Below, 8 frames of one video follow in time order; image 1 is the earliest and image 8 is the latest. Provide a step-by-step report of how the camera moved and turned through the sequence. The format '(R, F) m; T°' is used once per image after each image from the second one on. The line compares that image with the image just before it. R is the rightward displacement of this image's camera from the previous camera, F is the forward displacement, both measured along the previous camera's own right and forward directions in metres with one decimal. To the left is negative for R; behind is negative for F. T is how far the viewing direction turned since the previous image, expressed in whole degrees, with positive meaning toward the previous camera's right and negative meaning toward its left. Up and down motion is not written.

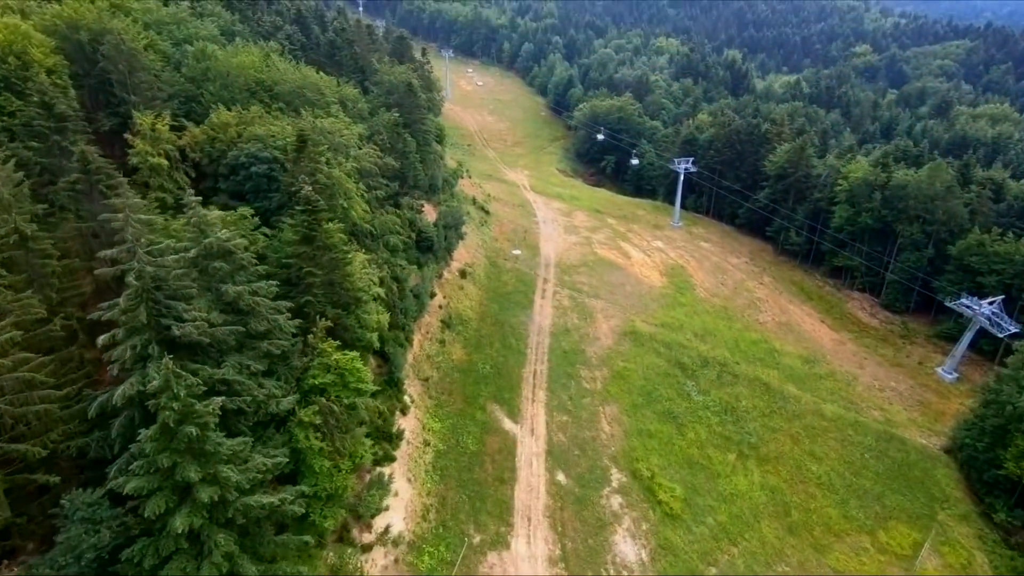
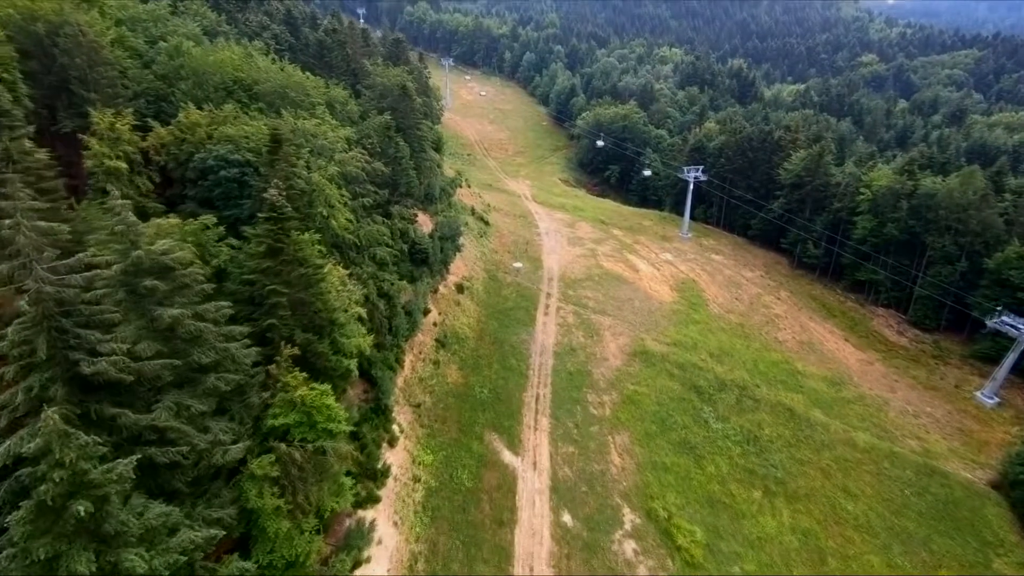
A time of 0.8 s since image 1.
(+0.1, +3.0) m; 0°
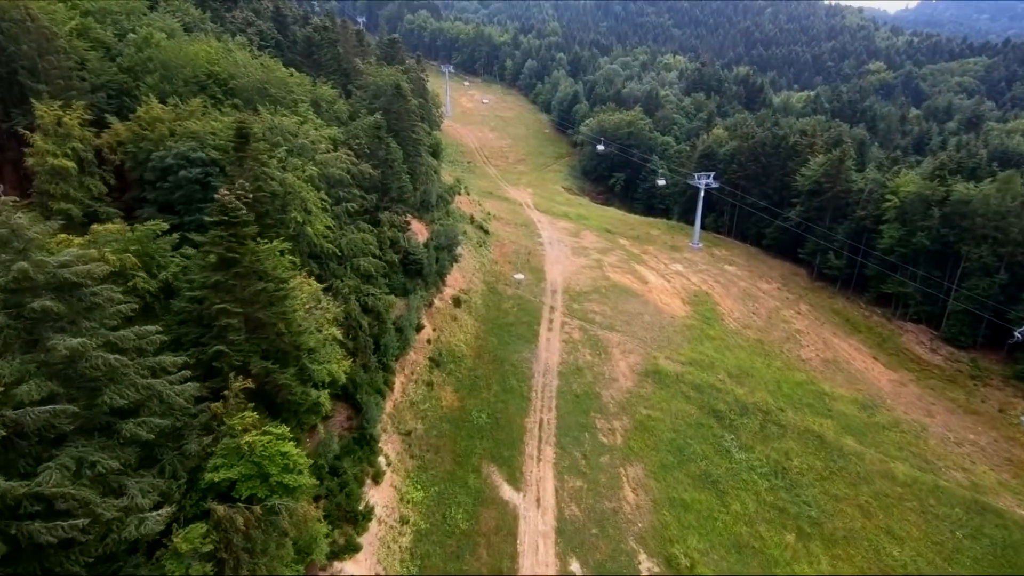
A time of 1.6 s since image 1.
(0.0, +3.0) m; 0°
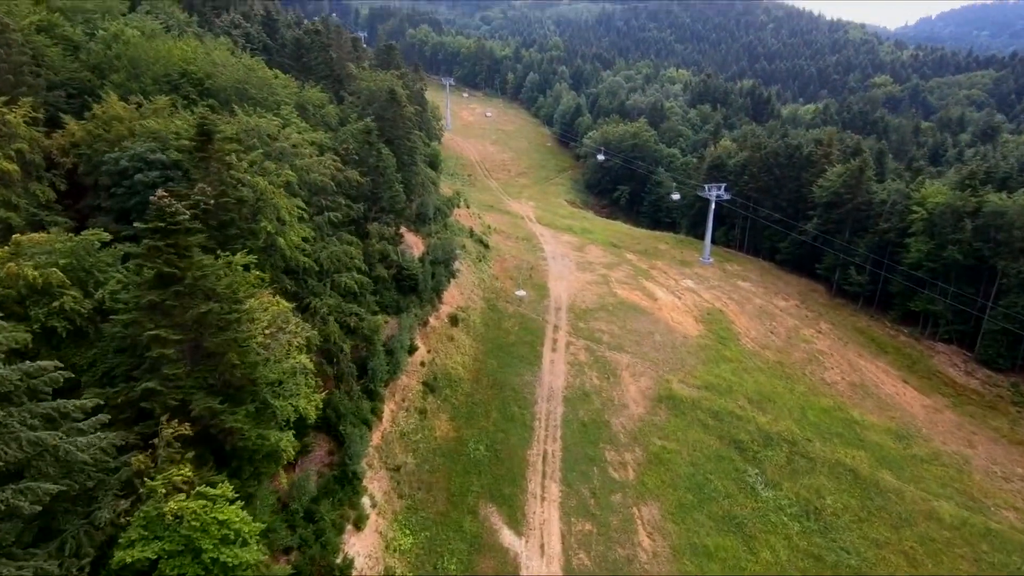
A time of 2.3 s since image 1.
(0.0, +2.7) m; 0°
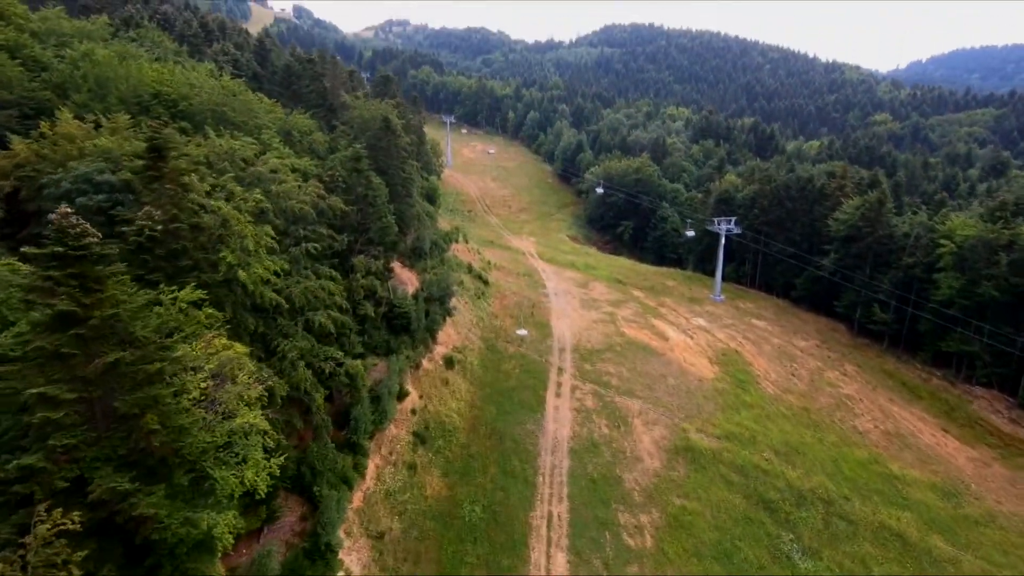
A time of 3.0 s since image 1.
(0.0, +2.7) m; 0°
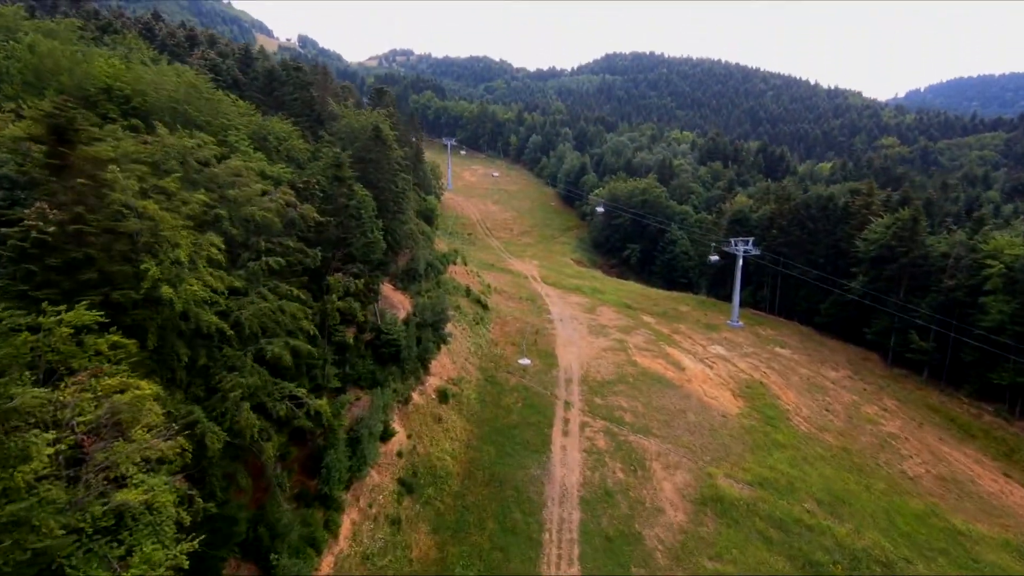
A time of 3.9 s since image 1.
(0.0, +3.5) m; 0°
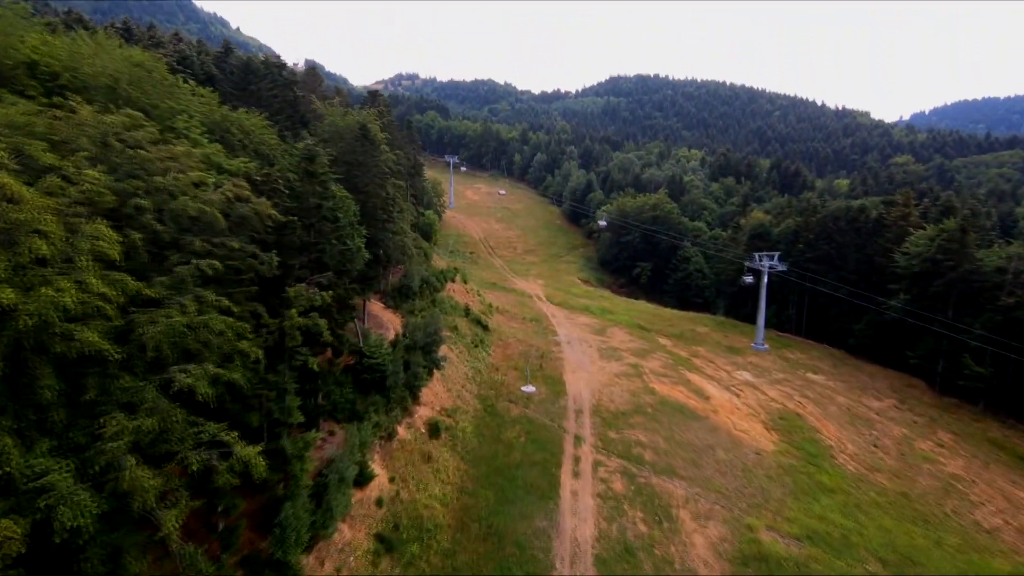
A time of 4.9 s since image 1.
(+0.1, +3.8) m; 0°
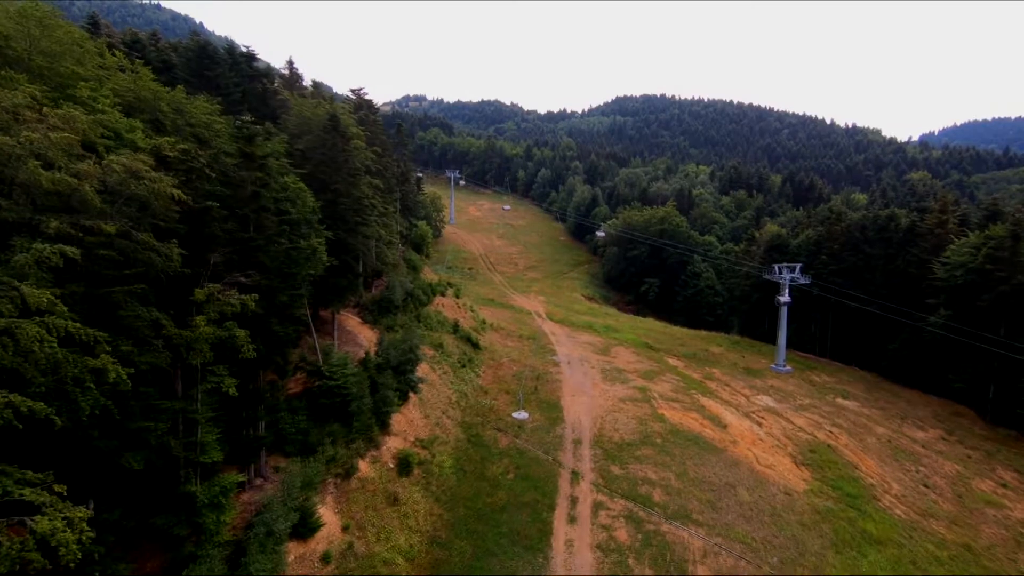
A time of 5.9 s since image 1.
(+0.9, +3.7) m; -1°
